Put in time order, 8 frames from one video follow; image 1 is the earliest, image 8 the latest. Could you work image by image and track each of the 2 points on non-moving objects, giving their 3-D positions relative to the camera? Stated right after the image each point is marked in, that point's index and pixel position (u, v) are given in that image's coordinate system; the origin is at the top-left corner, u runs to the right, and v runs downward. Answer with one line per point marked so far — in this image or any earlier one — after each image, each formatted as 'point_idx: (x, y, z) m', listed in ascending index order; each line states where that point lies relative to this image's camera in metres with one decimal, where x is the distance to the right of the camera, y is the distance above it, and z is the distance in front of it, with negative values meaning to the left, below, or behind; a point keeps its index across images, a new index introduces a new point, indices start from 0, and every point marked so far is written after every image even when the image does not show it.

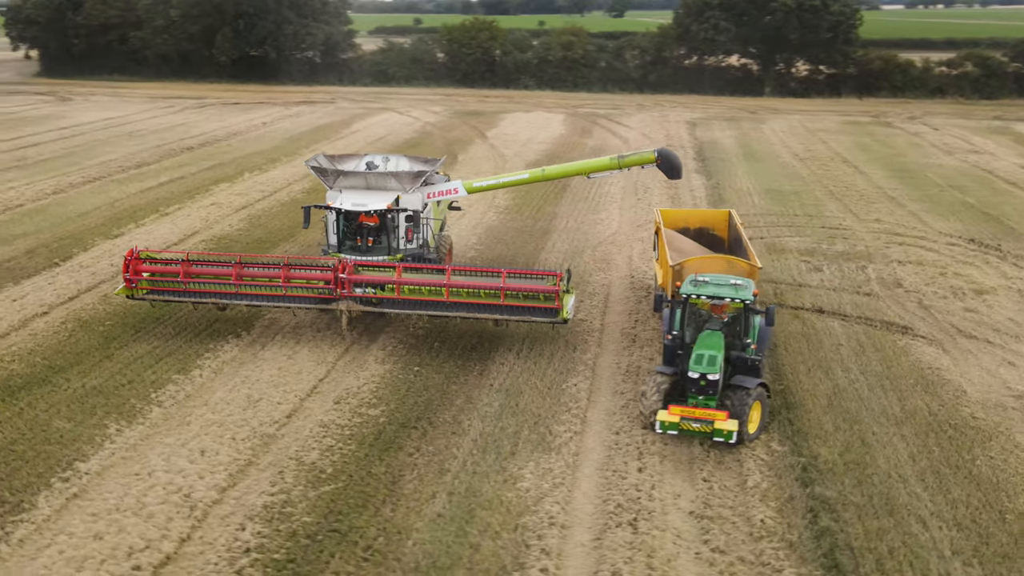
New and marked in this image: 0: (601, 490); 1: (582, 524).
0: (+0.8, -1.9, +9.0) m
1: (+0.6, -2.0, +8.4) m
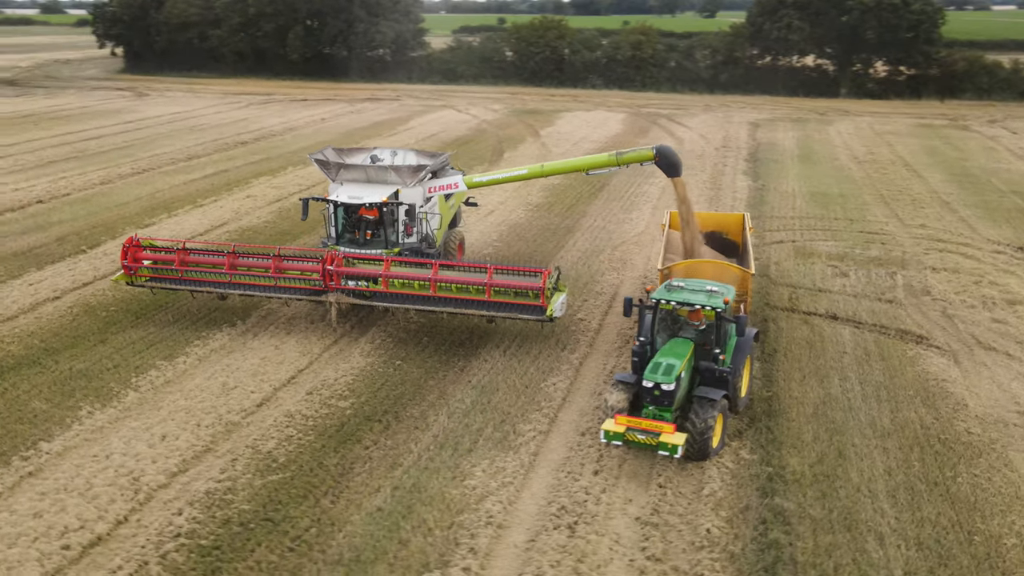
0: (+0.3, -1.8, +8.8) m
1: (+0.1, -2.0, +8.2) m
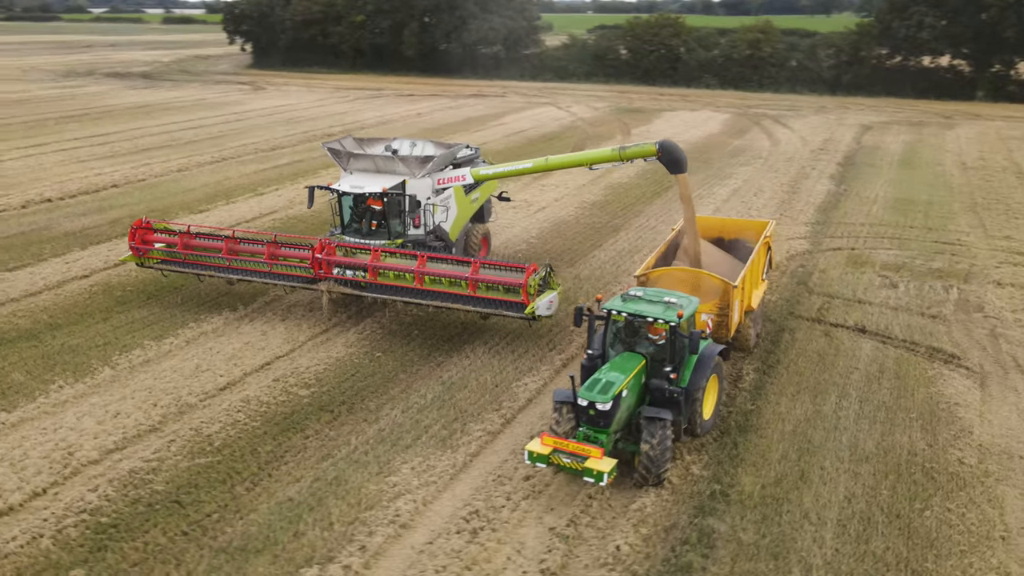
0: (-0.3, -1.8, +8.5) m
1: (-0.7, -1.9, +7.9) m
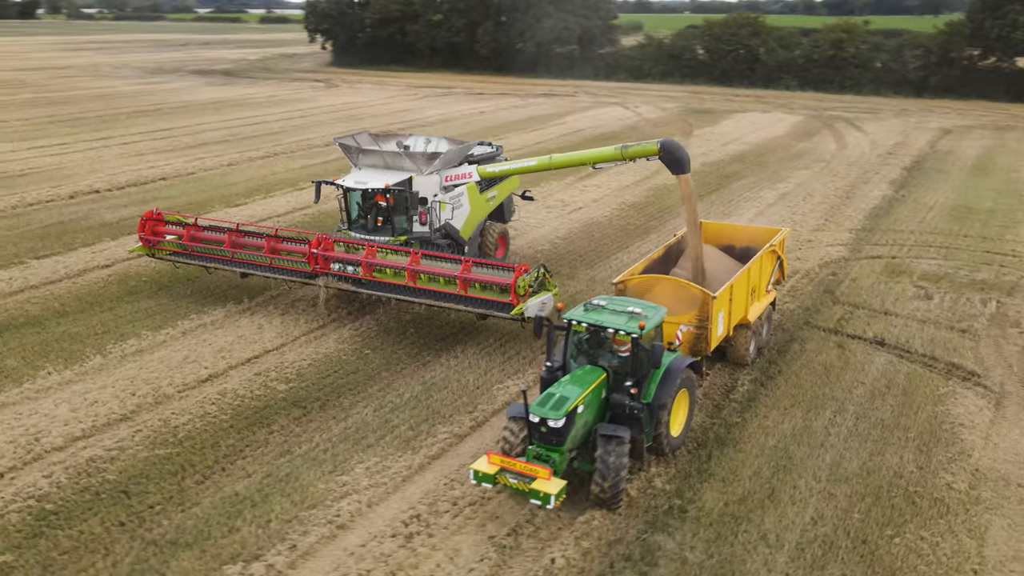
0: (-0.8, -1.8, +8.3) m
1: (-1.2, -1.9, +7.8) m
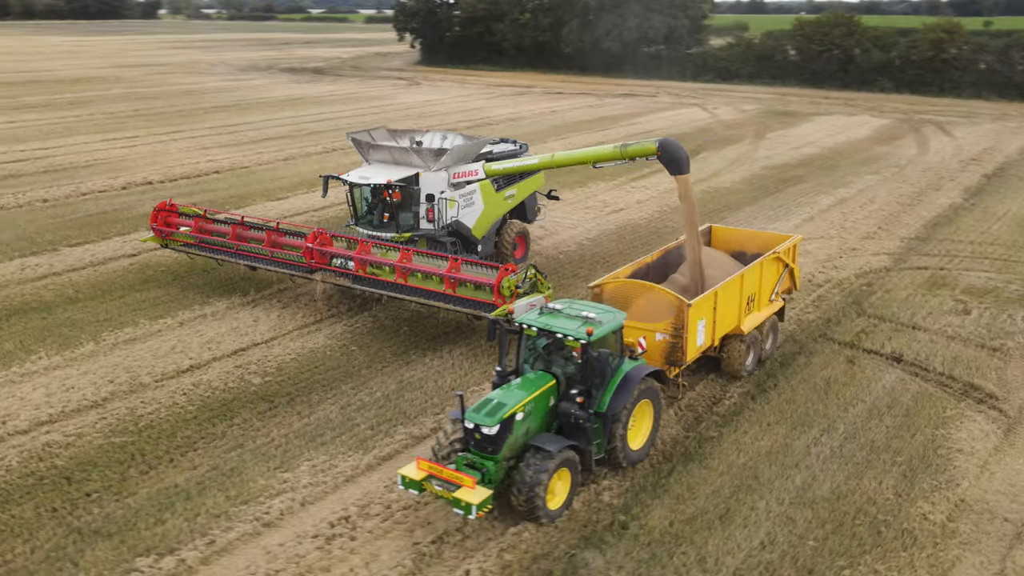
0: (-1.3, -1.7, +8.1) m
1: (-1.8, -1.9, +7.7) m
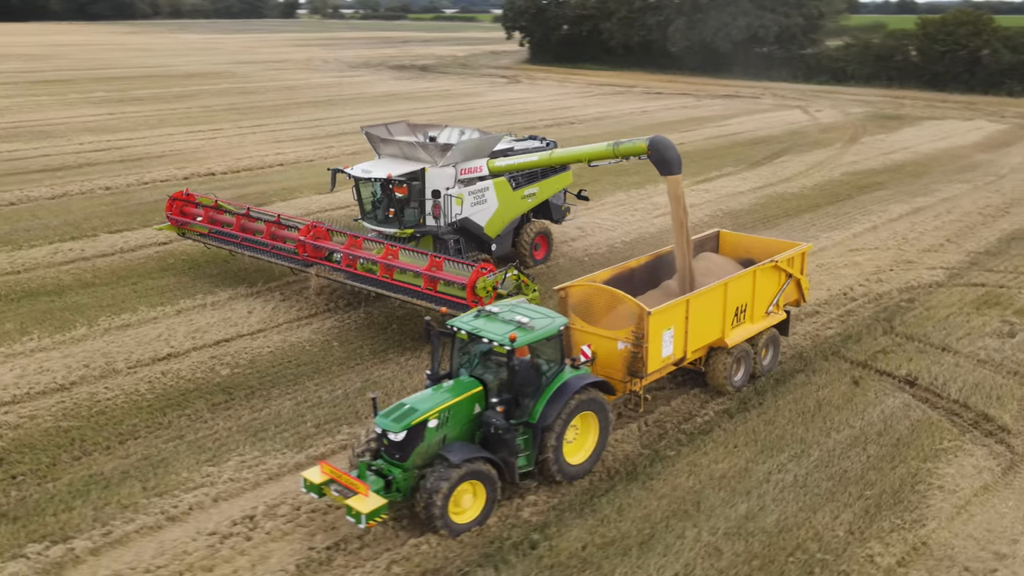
0: (-2.0, -1.7, +7.9) m
1: (-2.5, -1.8, +7.5) m
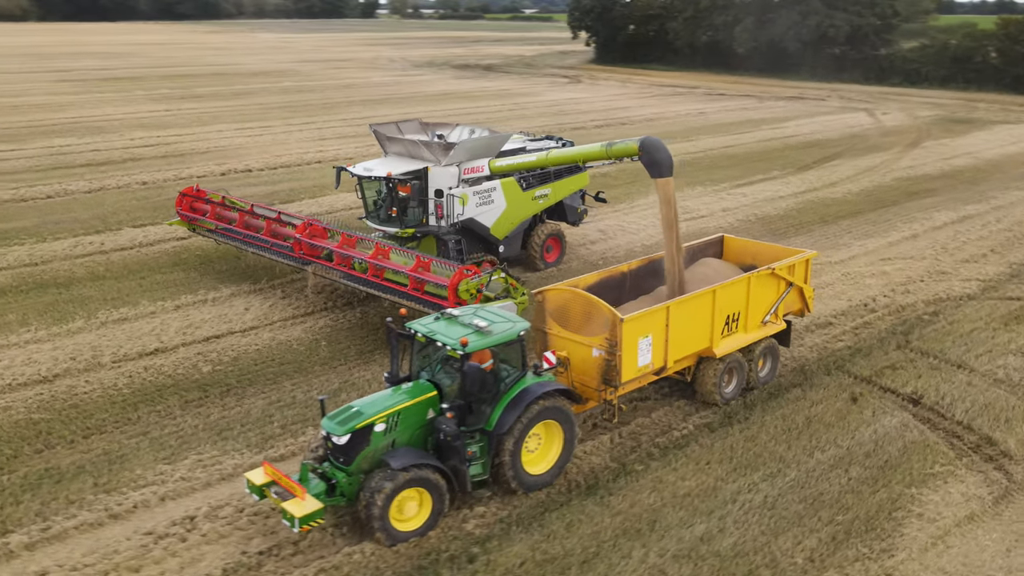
0: (-2.4, -1.7, +7.8) m
1: (-2.9, -1.8, +7.5) m
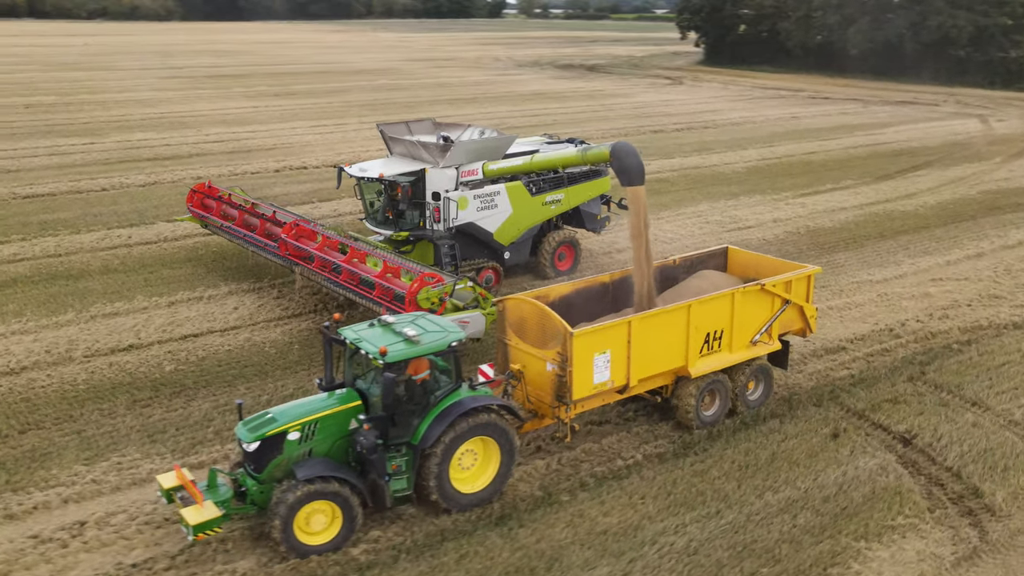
0: (-3.1, -1.7, +7.7) m
1: (-3.7, -1.8, +7.4) m
